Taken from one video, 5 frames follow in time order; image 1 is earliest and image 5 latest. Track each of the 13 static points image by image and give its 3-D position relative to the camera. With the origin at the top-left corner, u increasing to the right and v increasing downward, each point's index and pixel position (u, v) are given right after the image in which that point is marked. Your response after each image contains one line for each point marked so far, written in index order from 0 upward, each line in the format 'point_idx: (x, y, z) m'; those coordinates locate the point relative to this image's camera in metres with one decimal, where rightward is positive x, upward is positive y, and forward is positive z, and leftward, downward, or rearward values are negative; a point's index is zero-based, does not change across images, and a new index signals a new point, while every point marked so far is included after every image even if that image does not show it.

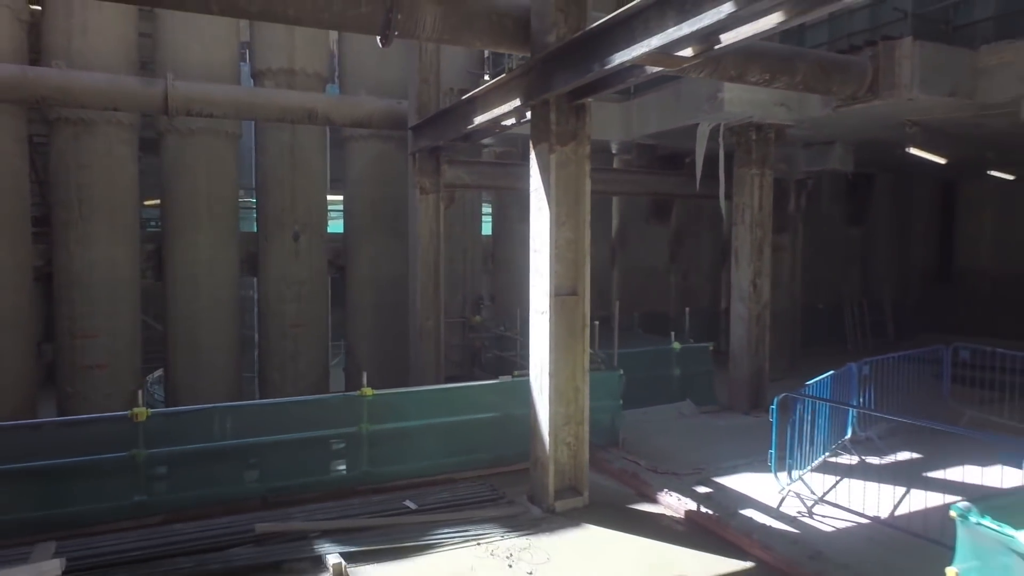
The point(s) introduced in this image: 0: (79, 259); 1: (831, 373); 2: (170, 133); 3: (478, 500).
0: (-8.2, +0.6, +12.4) m
1: (+4.2, -1.1, +8.8) m
2: (-6.6, +3.0, +12.8) m
3: (-0.4, -2.5, +7.8) m
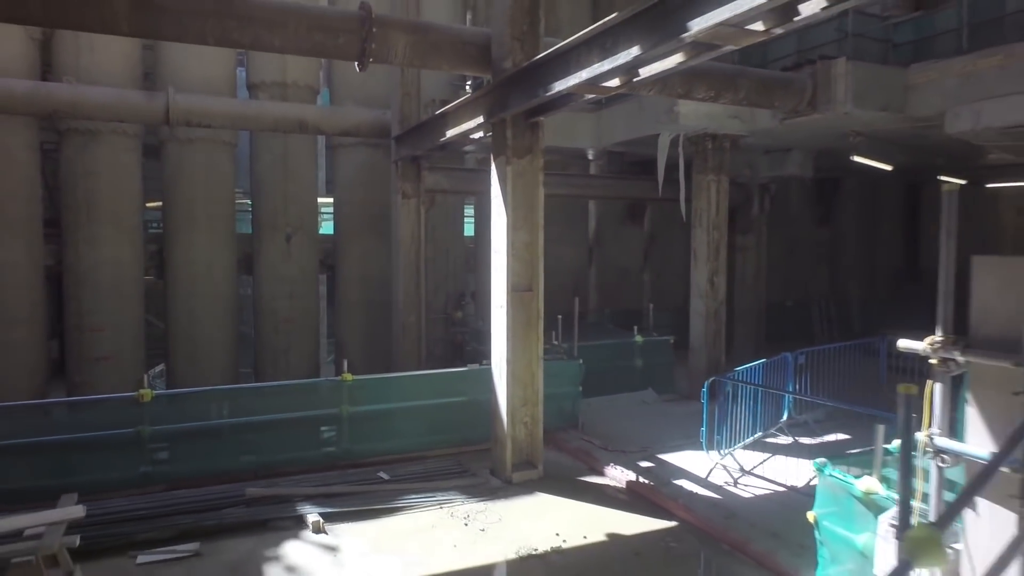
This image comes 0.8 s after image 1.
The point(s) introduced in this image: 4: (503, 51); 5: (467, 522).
0: (-8.7, +0.6, +13.4) m
1: (+3.7, -1.1, +9.8) m
2: (-7.1, +3.1, +13.8) m
3: (-0.9, -2.5, +8.8) m
4: (-0.1, +3.1, +8.6) m
5: (-0.5, -2.6, +7.5) m
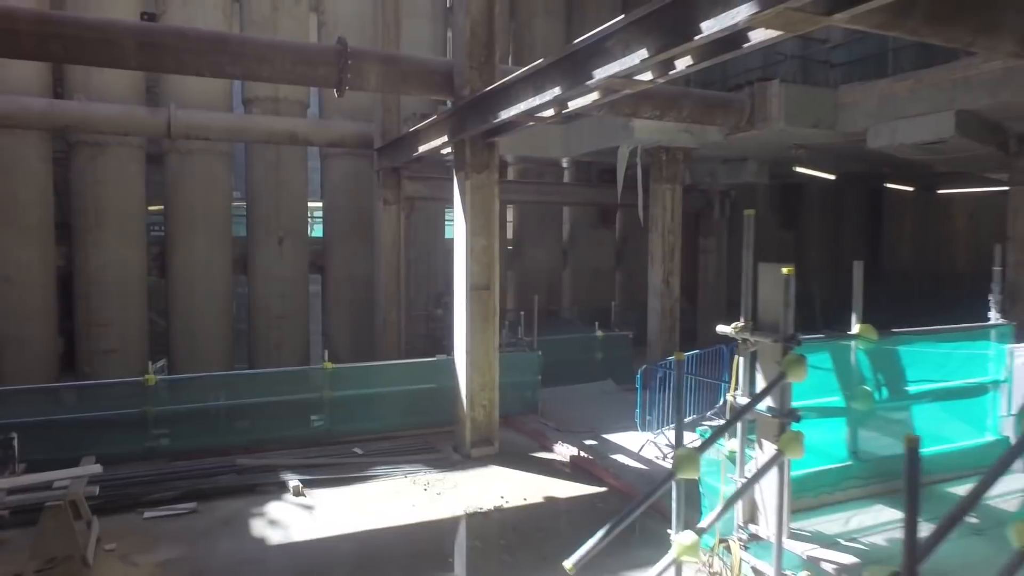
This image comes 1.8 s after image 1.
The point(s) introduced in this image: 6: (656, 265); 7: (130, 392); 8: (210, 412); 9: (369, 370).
0: (-9.3, +0.6, +14.7) m
1: (+3.1, -1.1, +11.0) m
2: (-7.7, +3.1, +15.0) m
3: (-1.5, -2.5, +10.1) m
4: (-0.7, +3.1, +9.8) m
5: (-1.1, -2.6, +8.7) m
6: (+3.1, +0.5, +14.4) m
7: (-5.5, -1.5, +9.5) m
8: (-4.6, -1.9, +9.9) m
9: (-2.3, -1.3, +10.8) m
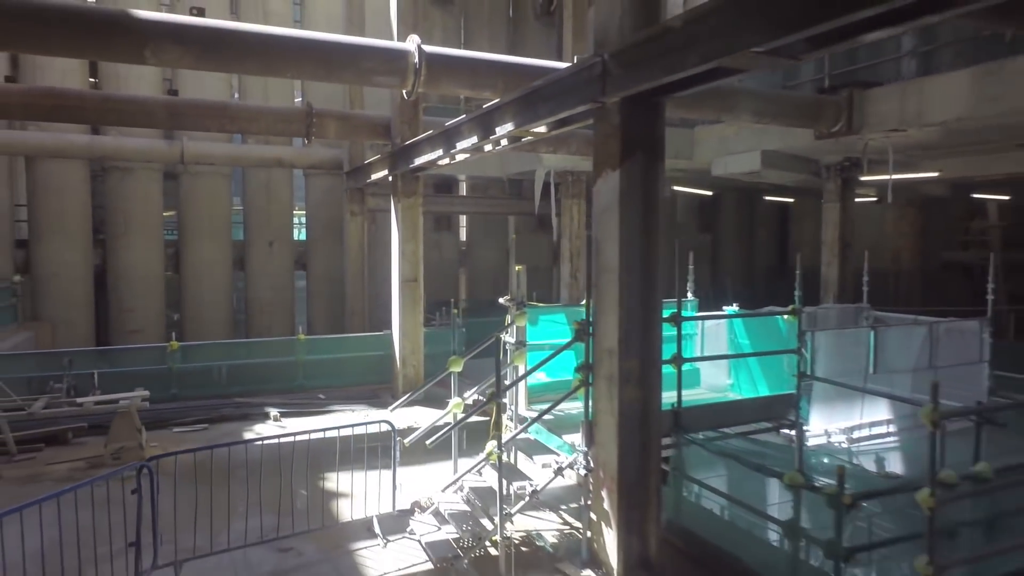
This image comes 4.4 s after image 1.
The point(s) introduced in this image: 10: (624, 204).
0: (-11.0, +0.8, +18.6) m
1: (+1.5, -0.9, +14.9) m
2: (-9.4, +3.3, +18.9) m
3: (-3.2, -2.3, +14.0) m
4: (-2.4, +3.3, +13.7) m
5: (-2.8, -2.5, +12.6) m
6: (+1.5, +0.7, +18.3) m
7: (-7.2, -1.4, +13.4) m
8: (-6.2, -1.7, +13.9) m
9: (-4.0, -1.2, +14.7) m
10: (+1.1, +0.8, +6.5) m
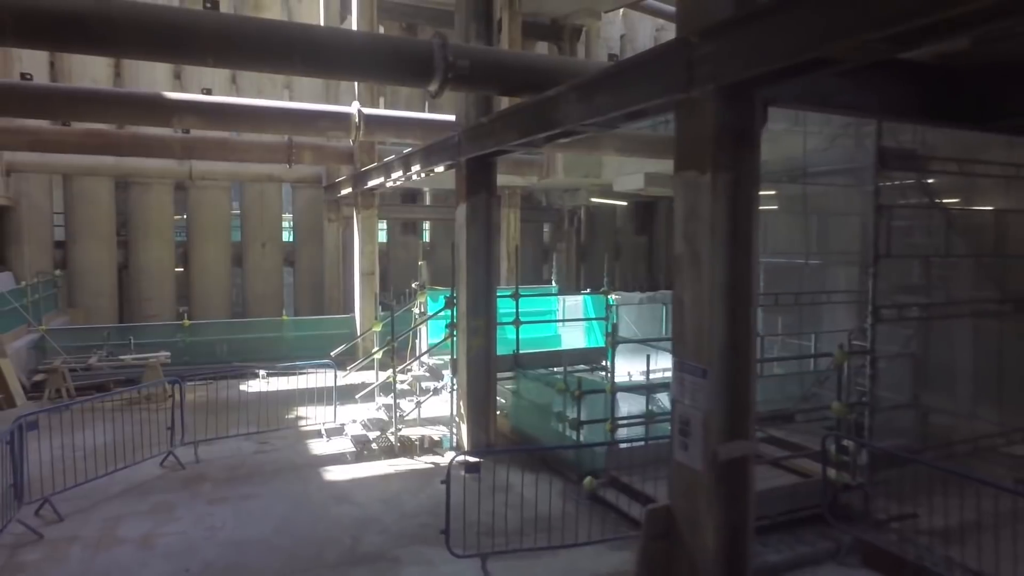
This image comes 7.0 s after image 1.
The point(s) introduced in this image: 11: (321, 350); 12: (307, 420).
0: (-12.7, +1.1, +22.7) m
1: (-0.3, -0.7, +19.0) m
2: (-11.1, +3.5, +23.0) m
3: (-5.0, -2.1, +18.0) m
4: (-4.2, +3.5, +17.7) m
5: (-4.6, -2.3, +16.7) m
6: (-0.3, +0.9, +22.3) m
7: (-9.0, -1.1, +17.5) m
8: (-8.0, -1.5, +17.9) m
9: (-5.8, -1.0, +18.7) m
10: (-0.7, +1.0, +10.6) m
11: (-5.6, -1.8, +18.9) m
12: (-3.9, -2.5, +12.6) m
